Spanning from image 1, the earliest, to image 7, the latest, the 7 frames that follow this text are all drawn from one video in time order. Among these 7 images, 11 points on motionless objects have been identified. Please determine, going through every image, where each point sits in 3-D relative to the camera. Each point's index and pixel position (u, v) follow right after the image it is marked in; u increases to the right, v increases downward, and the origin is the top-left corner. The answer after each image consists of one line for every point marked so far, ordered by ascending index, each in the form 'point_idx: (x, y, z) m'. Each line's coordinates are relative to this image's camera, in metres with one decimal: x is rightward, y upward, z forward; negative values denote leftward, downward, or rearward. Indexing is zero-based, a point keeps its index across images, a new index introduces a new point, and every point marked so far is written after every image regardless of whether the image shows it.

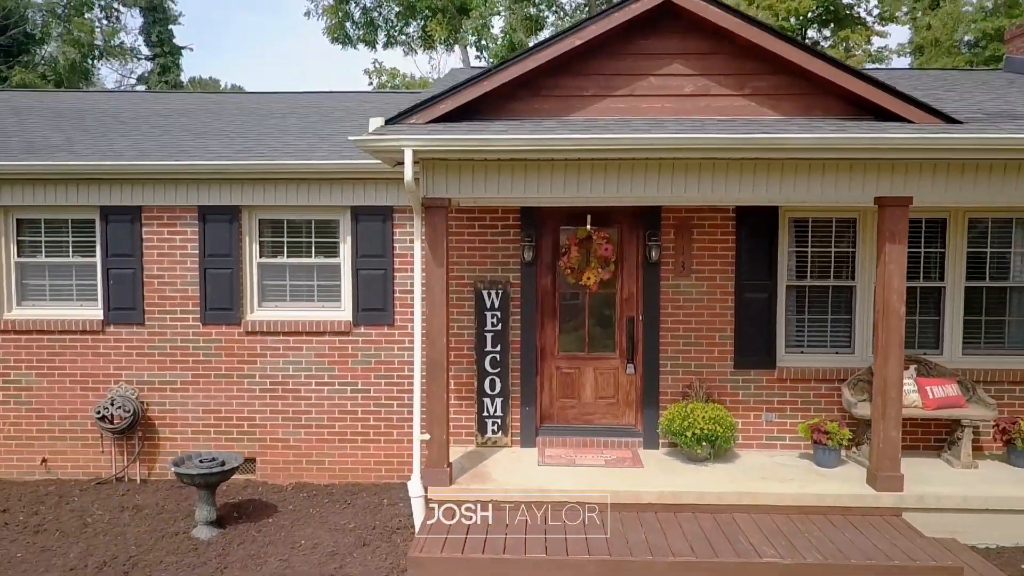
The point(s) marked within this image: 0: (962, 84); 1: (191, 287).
0: (+3.6, +1.6, +6.6) m
1: (-2.2, 0.0, +5.7) m
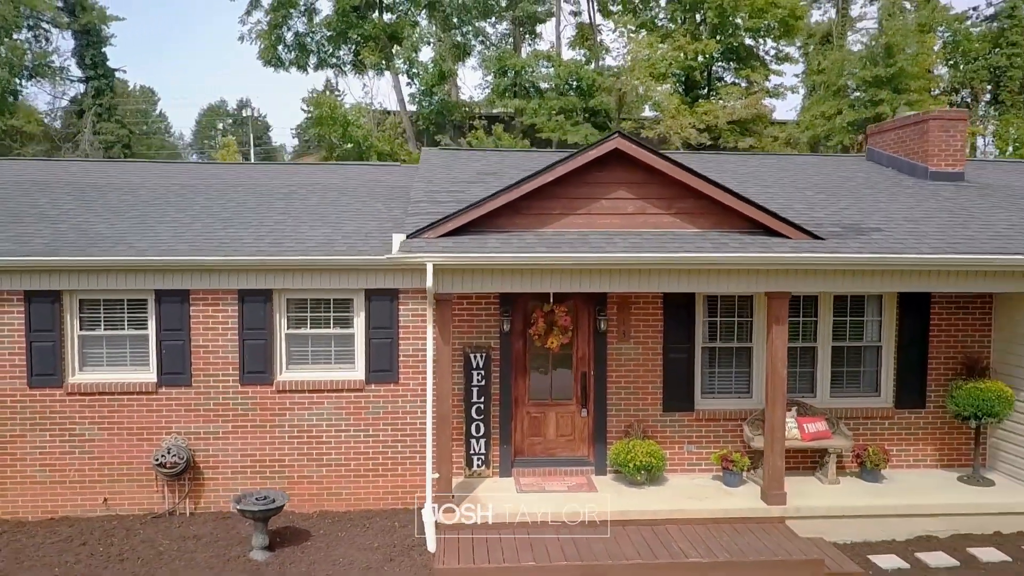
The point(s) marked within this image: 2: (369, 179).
0: (+3.3, +1.1, +8.5) m
1: (-2.4, -0.6, +7.0) m
2: (-1.6, +1.2, +9.4) m
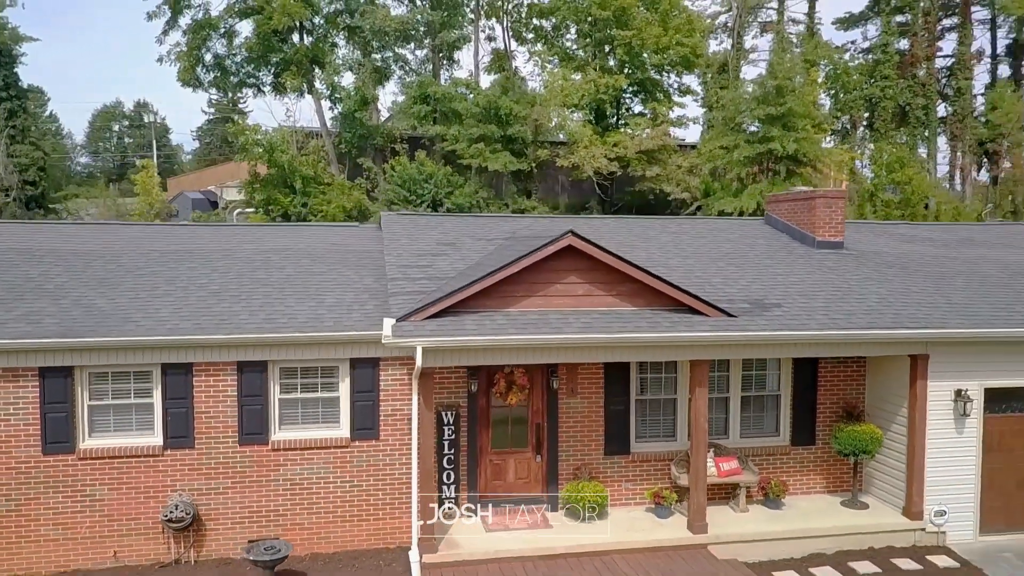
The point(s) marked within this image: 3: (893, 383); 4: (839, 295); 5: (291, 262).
0: (+2.8, +0.5, +10.0) m
1: (-2.7, -1.3, +7.8) m
2: (-2.2, +0.5, +10.3) m
3: (+4.0, -1.0, +8.6) m
4: (+3.4, -0.1, +8.6) m
5: (-2.6, +0.3, +9.6) m
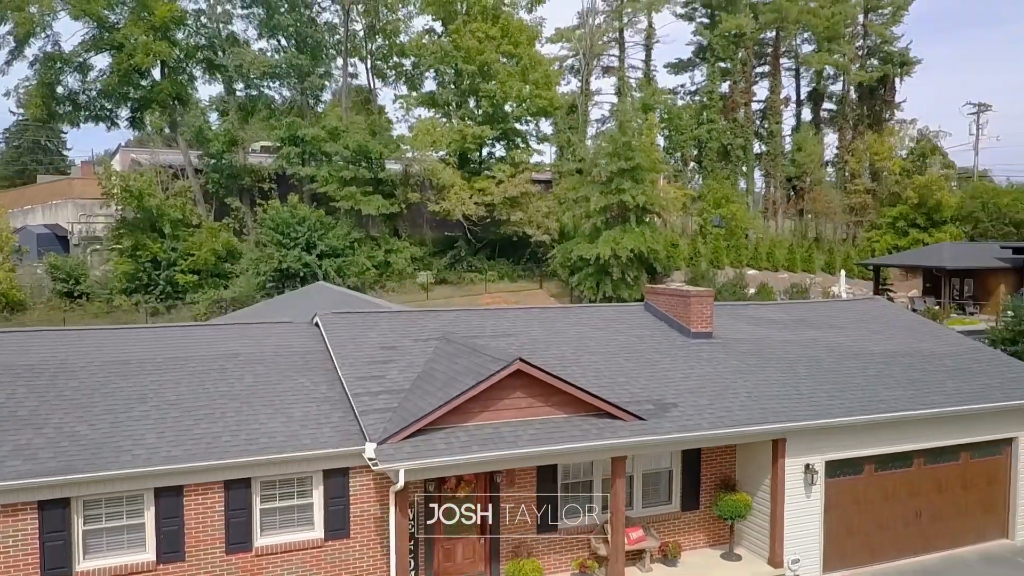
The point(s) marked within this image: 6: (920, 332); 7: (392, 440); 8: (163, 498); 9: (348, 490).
0: (+1.8, -0.8, +12.0) m
1: (-3.2, -2.6, +8.7) m
2: (-3.2, -0.8, +11.3) m
3: (+3.3, -2.3, +10.8) m
4: (+2.7, -1.4, +10.7) m
5: (-3.5, -1.0, +10.5) m
6: (+7.1, -0.8, +14.2) m
7: (-1.3, -1.6, +8.6) m
8: (-3.7, -2.2, +8.5) m
9: (-1.9, -2.3, +9.2) m
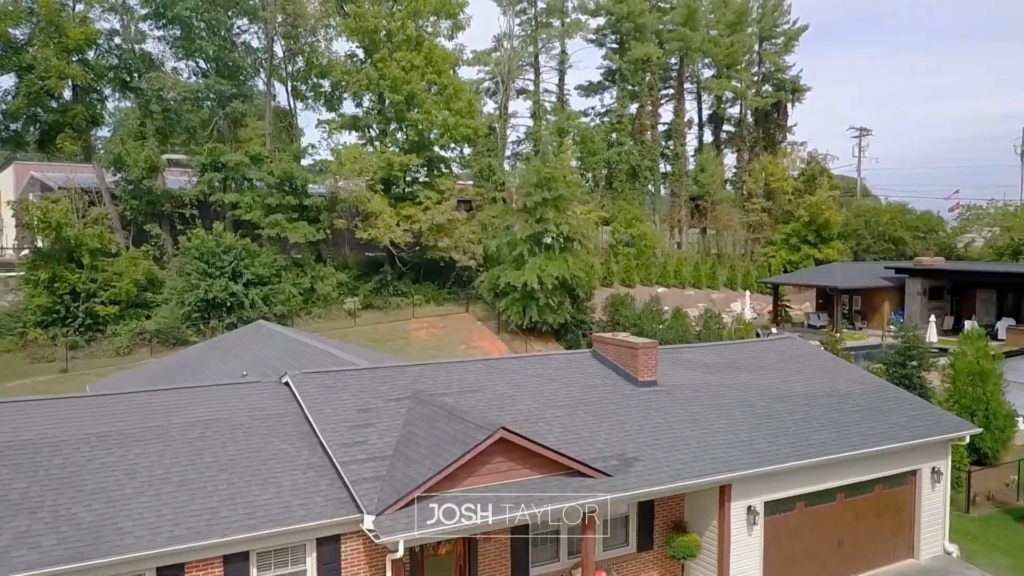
0: (+1.2, -1.7, +12.9) m
1: (-3.3, -3.5, +9.1) m
2: (-3.7, -1.7, +11.6) m
3: (+2.8, -3.1, +11.9) m
4: (+2.3, -2.2, +11.8) m
5: (-3.8, -2.0, +10.8) m
6: (+6.2, -1.6, +15.7) m
7: (-1.4, -2.5, +9.1) m
8: (-3.7, -3.1, +8.8) m
9: (-2.1, -3.2, +9.7) m
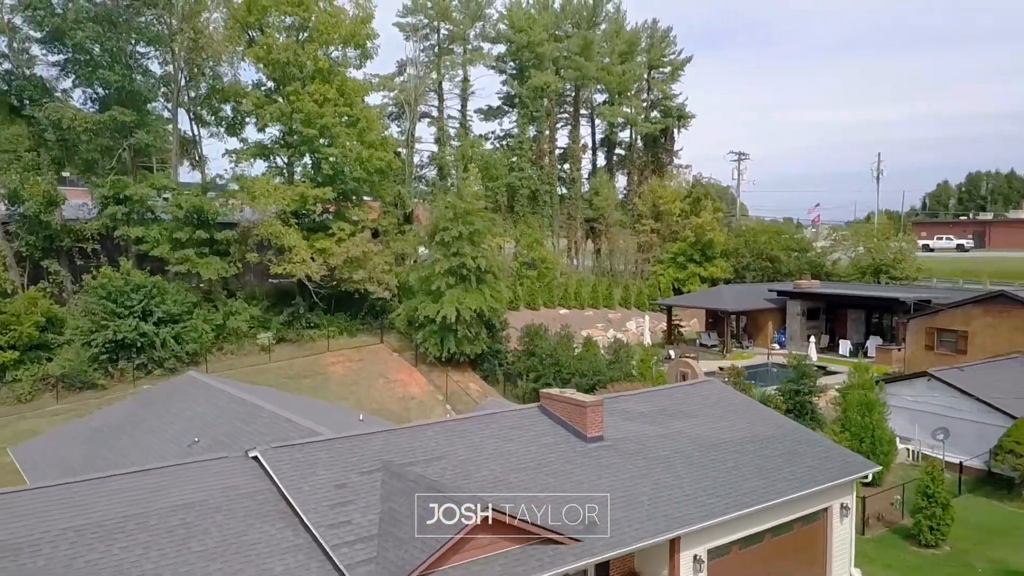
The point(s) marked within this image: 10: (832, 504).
0: (+0.5, -2.8, +13.7) m
1: (-3.3, -4.7, +9.3) m
2: (-4.1, -2.9, +11.7) m
3: (+2.3, -4.2, +13.0) m
4: (+1.8, -3.3, +12.8) m
5: (-4.1, -3.1, +10.9) m
6: (+5.1, -2.7, +17.3) m
7: (-1.5, -3.6, +9.6) m
8: (-3.7, -4.3, +8.9) m
9: (-2.2, -4.3, +10.1) m
10: (+6.1, -4.1, +15.4) m
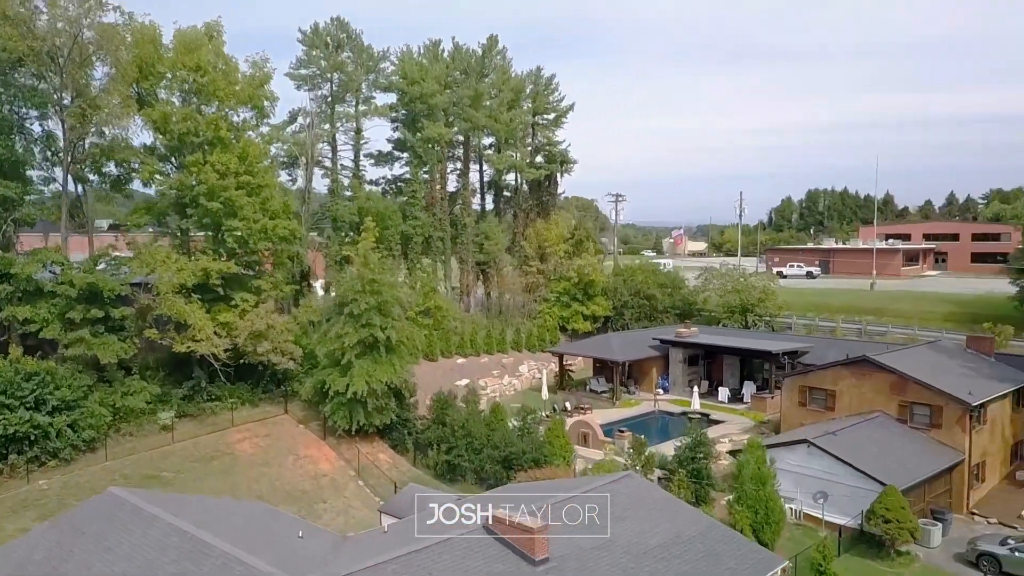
0: (-0.2, -5.3, +14.5) m
1: (-3.3, -7.2, +9.5) m
2: (-4.4, -5.4, +11.7) m
3: (+1.6, -6.7, +14.1) m
4: (+1.2, -5.8, +13.8) m
5: (-4.3, -5.6, +11.0) m
6: (+3.6, -5.1, +18.8) m
7: (-1.5, -6.1, +10.1) m
8: (-3.6, -6.8, +9.1) m
9: (-2.3, -6.8, +10.5) m
10: (+4.9, -6.5, +17.1) m
